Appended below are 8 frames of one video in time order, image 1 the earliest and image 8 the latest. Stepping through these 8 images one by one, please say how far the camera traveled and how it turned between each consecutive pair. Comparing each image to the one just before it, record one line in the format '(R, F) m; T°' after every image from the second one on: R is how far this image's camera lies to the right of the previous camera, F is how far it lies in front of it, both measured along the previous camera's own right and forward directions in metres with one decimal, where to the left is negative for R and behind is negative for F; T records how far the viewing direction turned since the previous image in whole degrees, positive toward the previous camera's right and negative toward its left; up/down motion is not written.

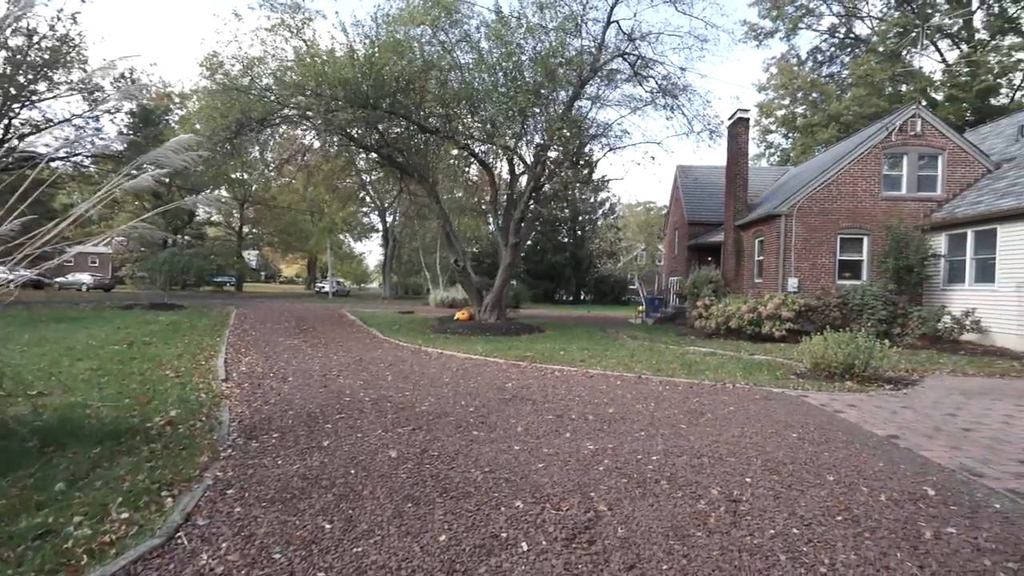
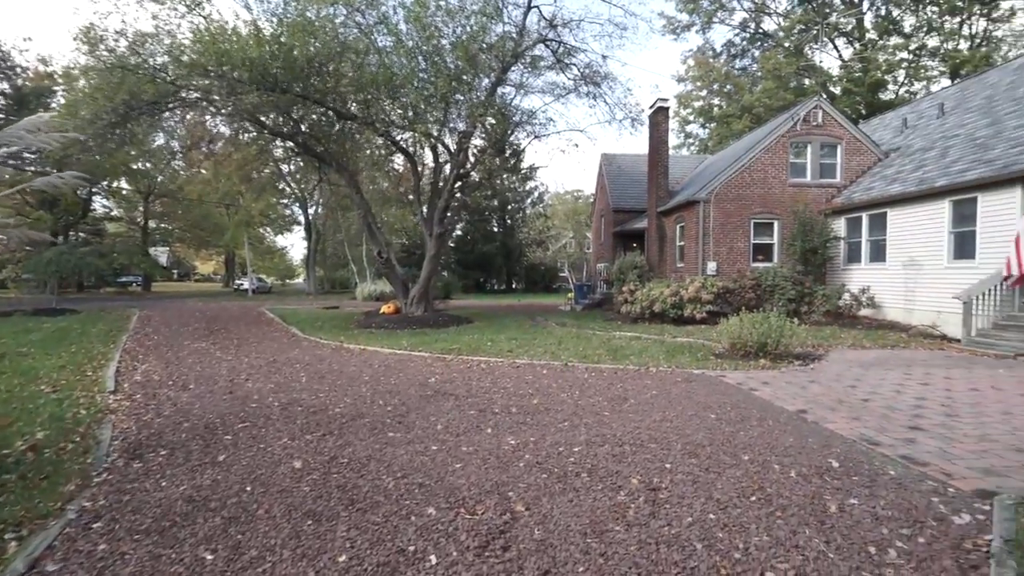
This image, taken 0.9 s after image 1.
(+0.2, +0.2) m; +7°
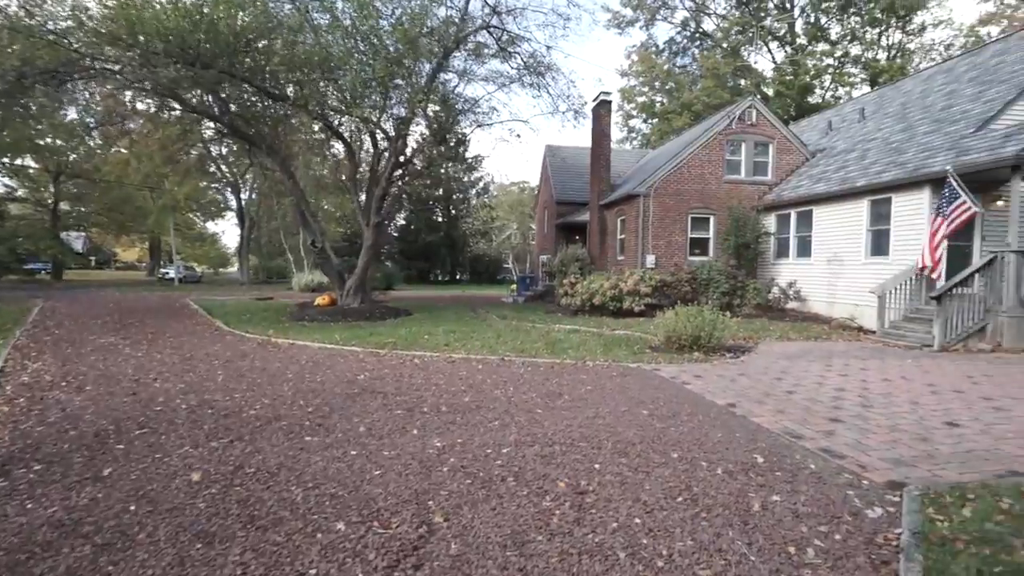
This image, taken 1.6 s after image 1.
(+0.2, +0.2) m; +6°
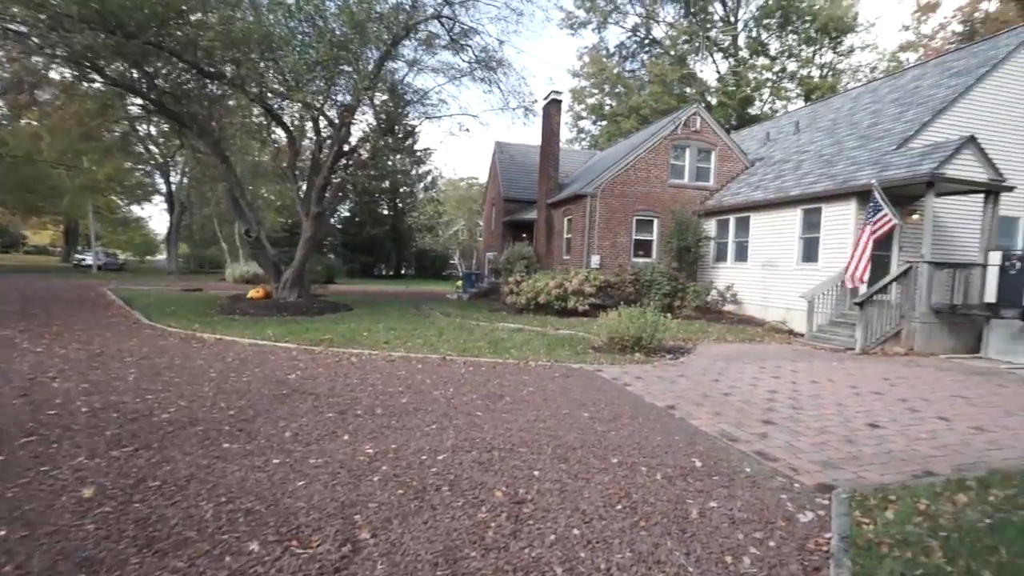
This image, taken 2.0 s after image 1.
(0.0, +0.2) m; +6°
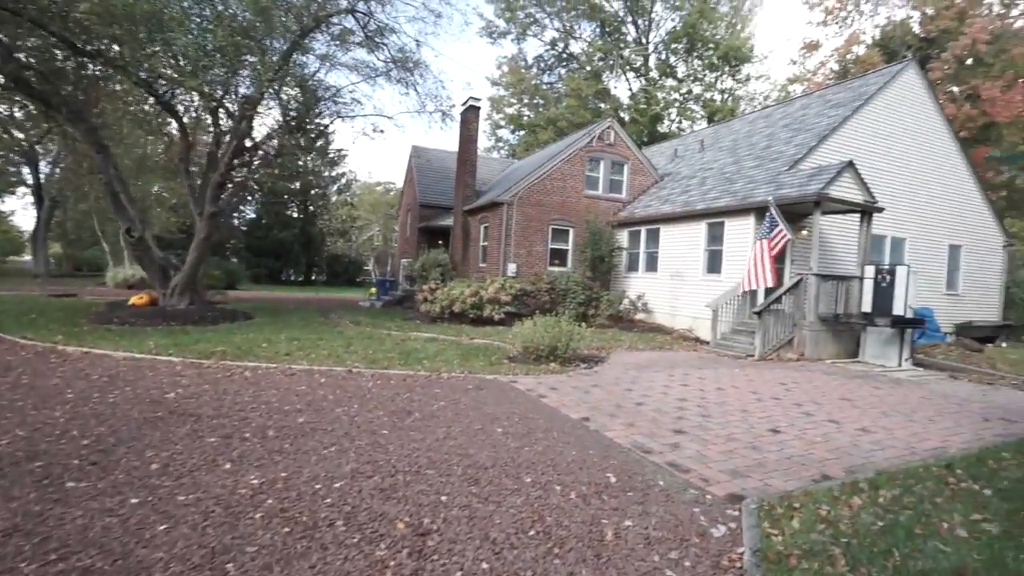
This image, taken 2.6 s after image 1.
(+0.1, +0.3) m; +9°
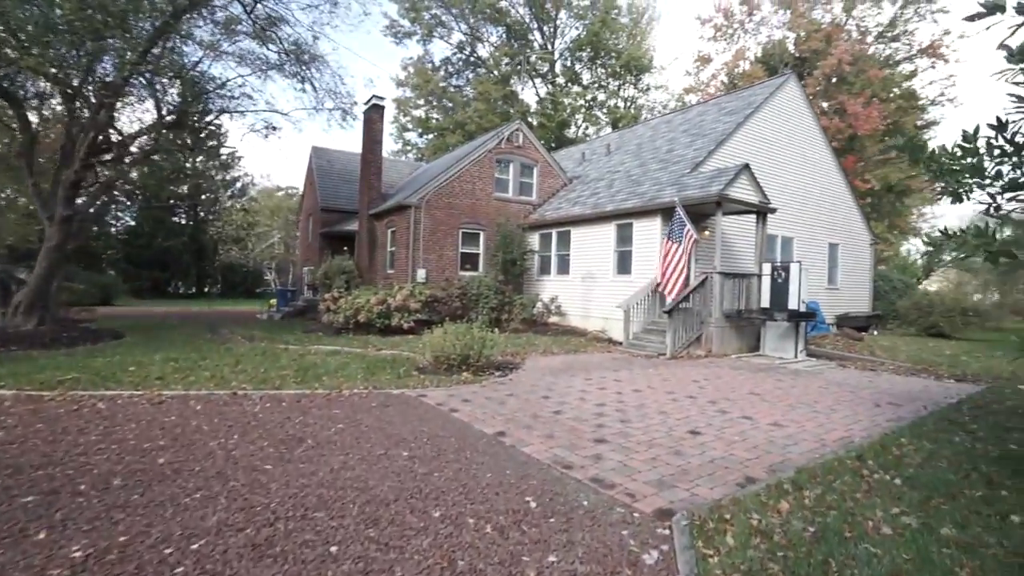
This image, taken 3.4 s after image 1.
(+0.1, +0.5) m; +9°
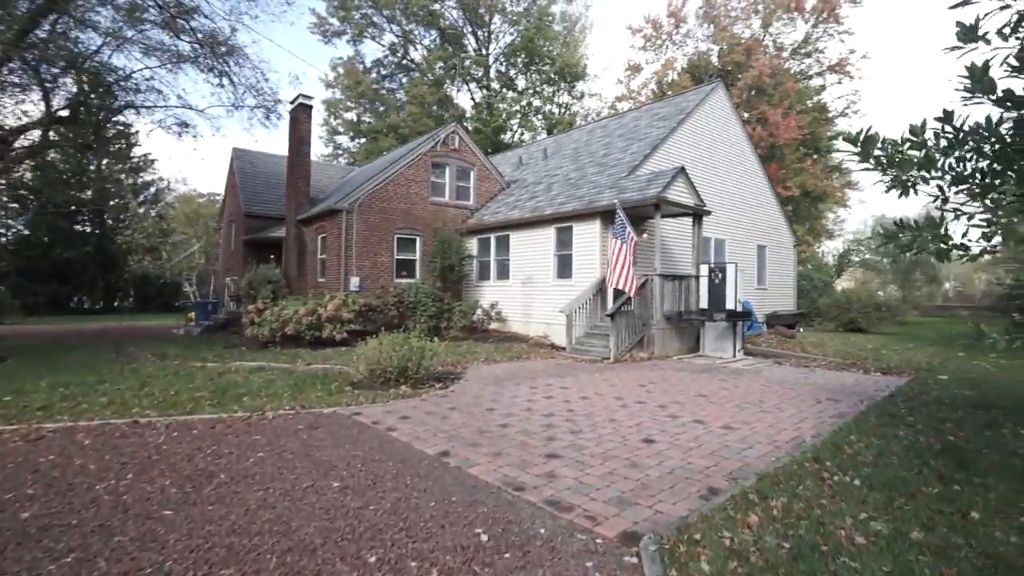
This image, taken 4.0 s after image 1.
(0.0, +0.4) m; +7°
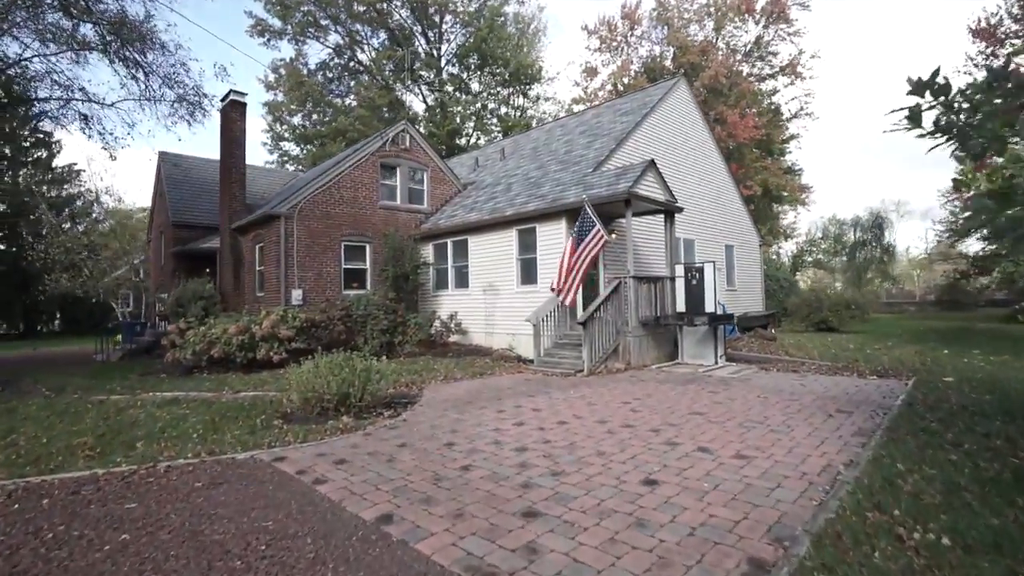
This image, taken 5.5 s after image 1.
(0.0, +1.2) m; +4°
